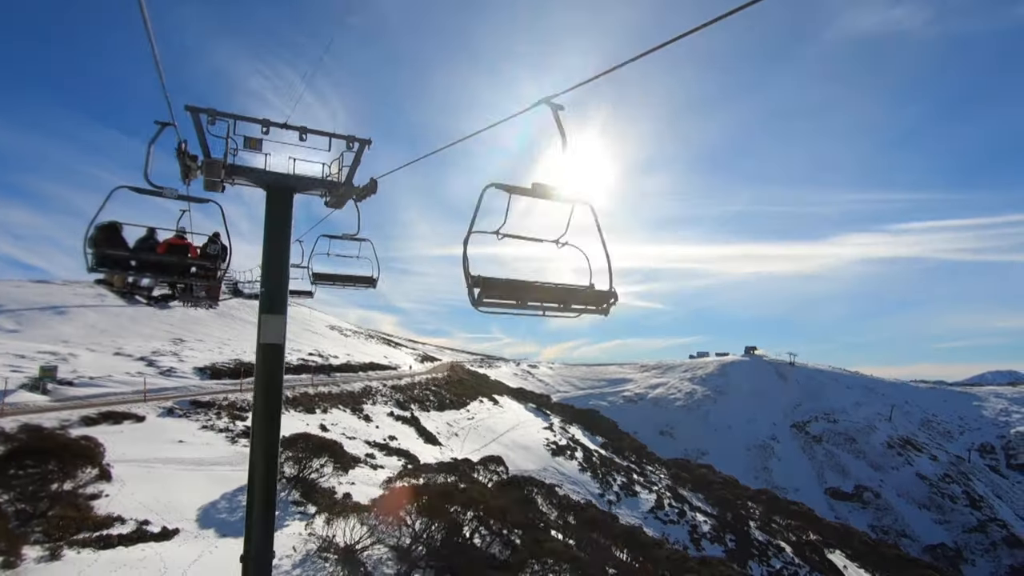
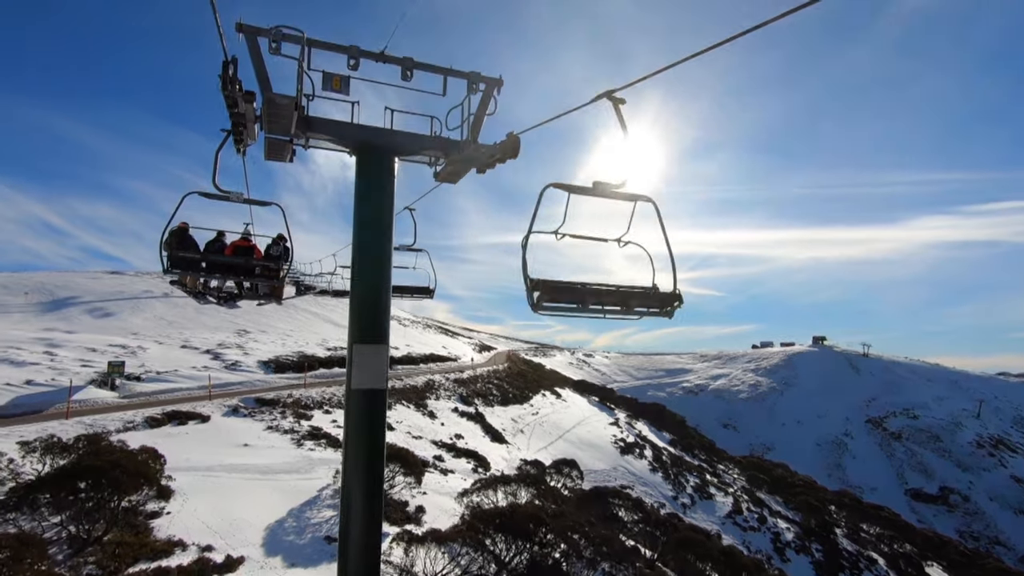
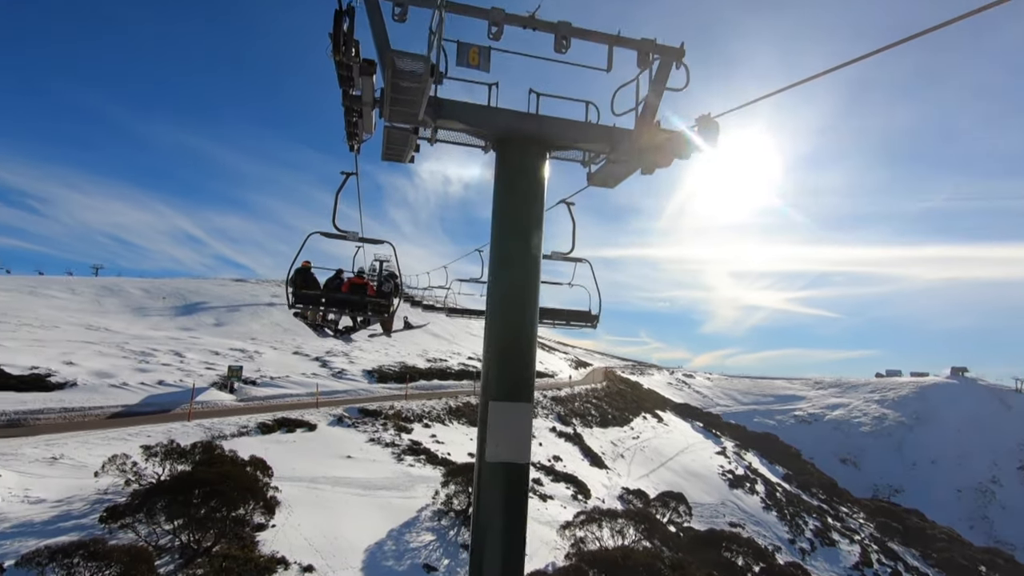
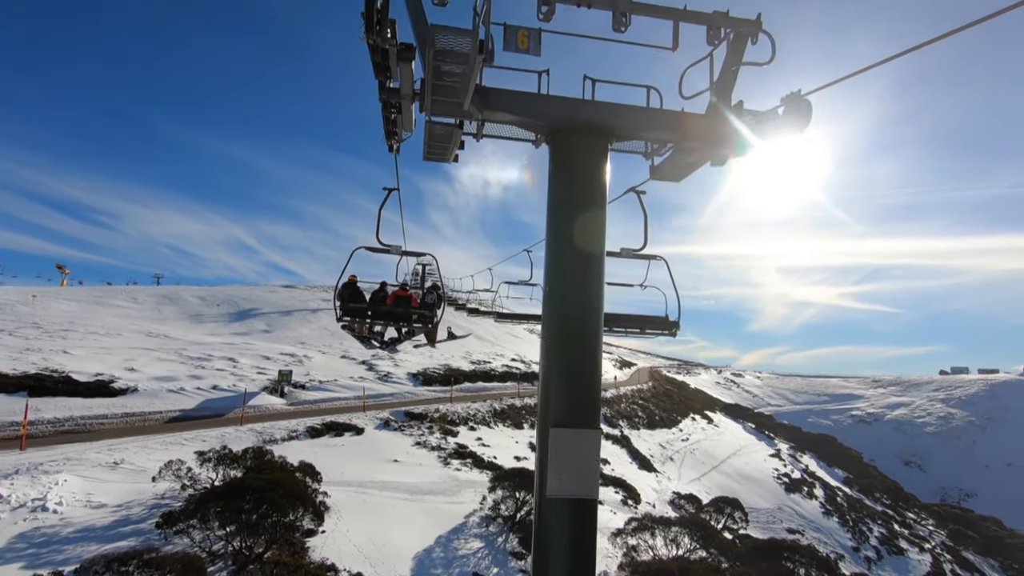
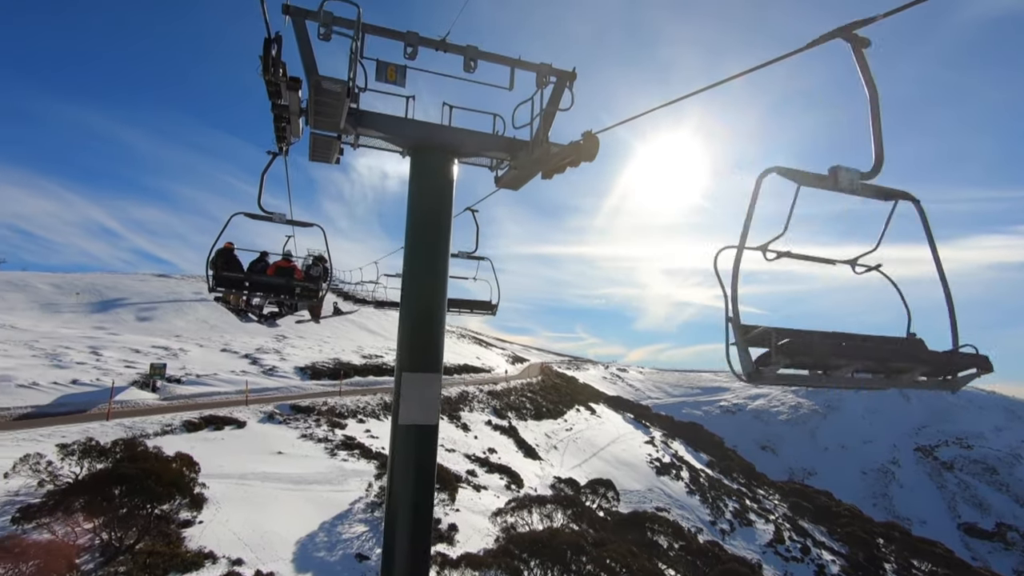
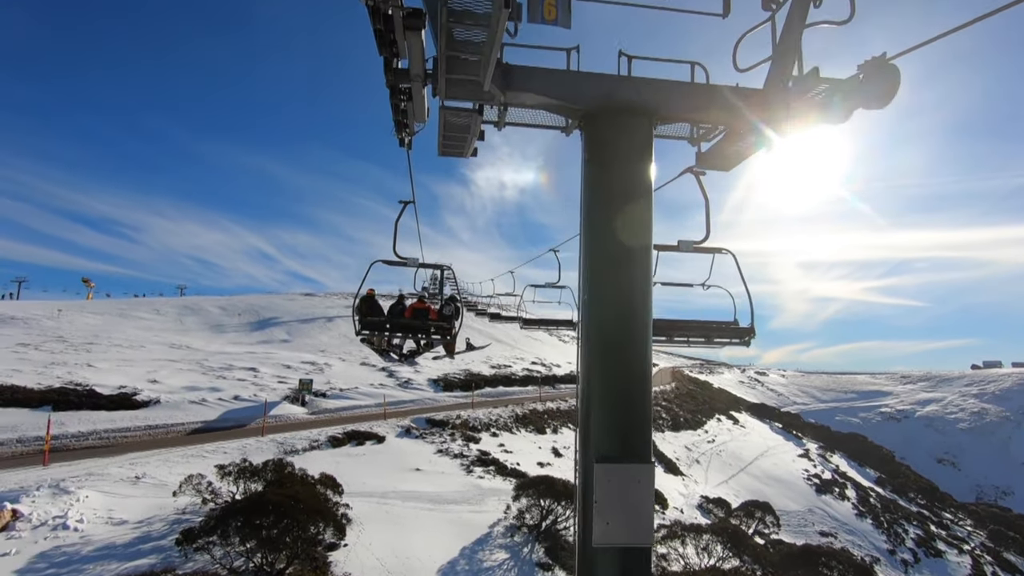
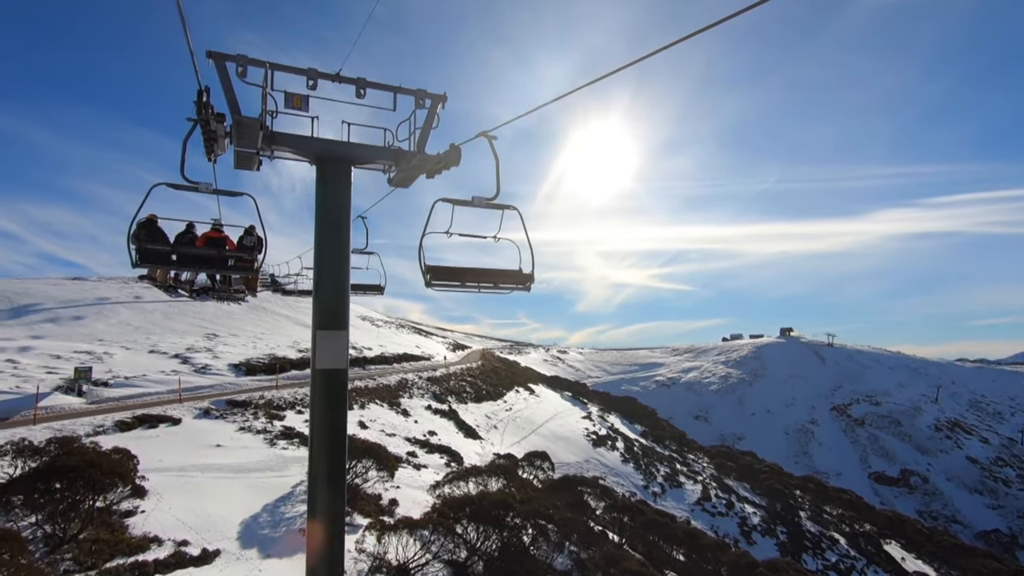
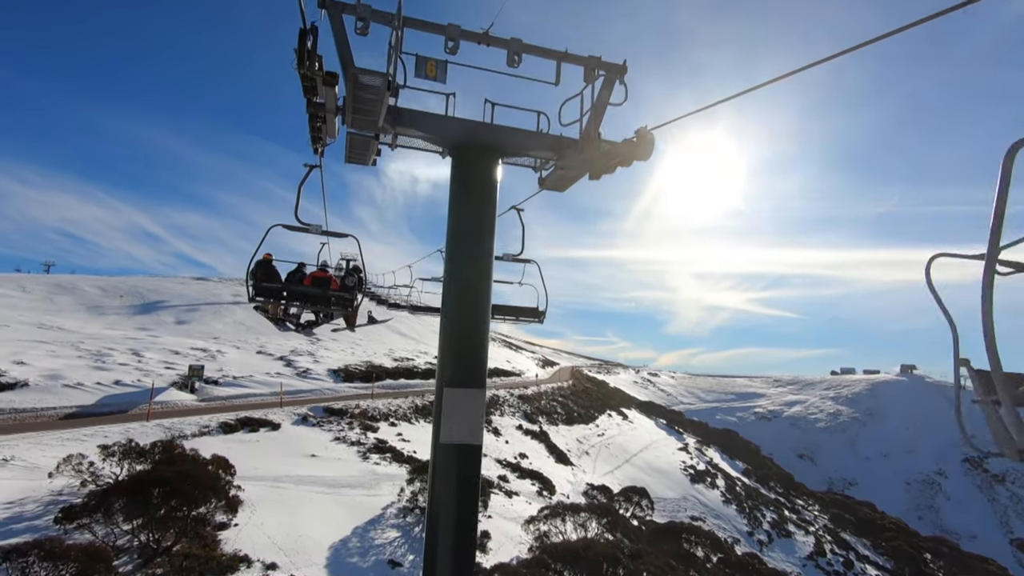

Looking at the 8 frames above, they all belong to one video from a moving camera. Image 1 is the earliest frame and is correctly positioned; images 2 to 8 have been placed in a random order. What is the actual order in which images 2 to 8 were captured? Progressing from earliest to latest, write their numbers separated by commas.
7, 2, 5, 8, 3, 4, 6
